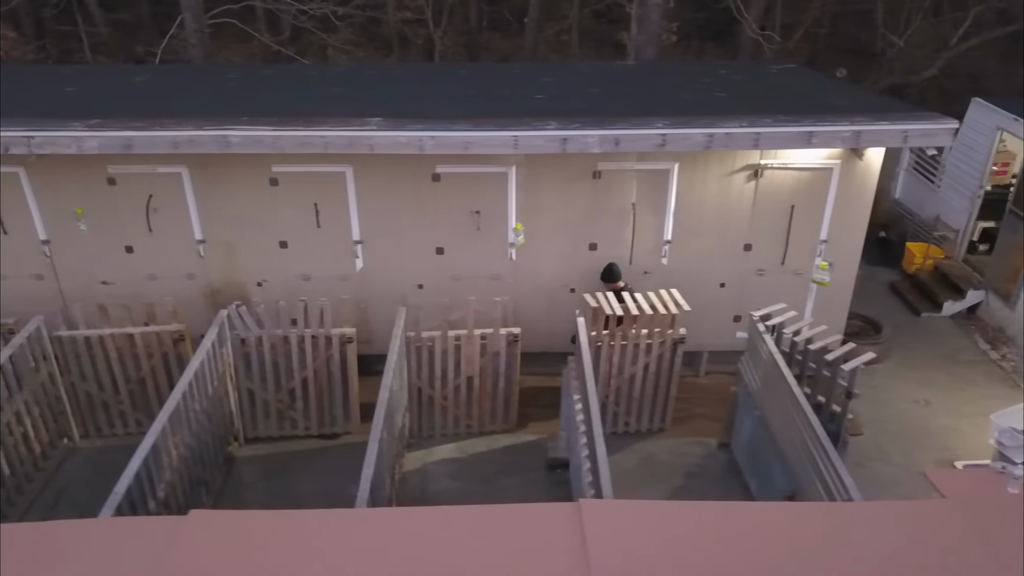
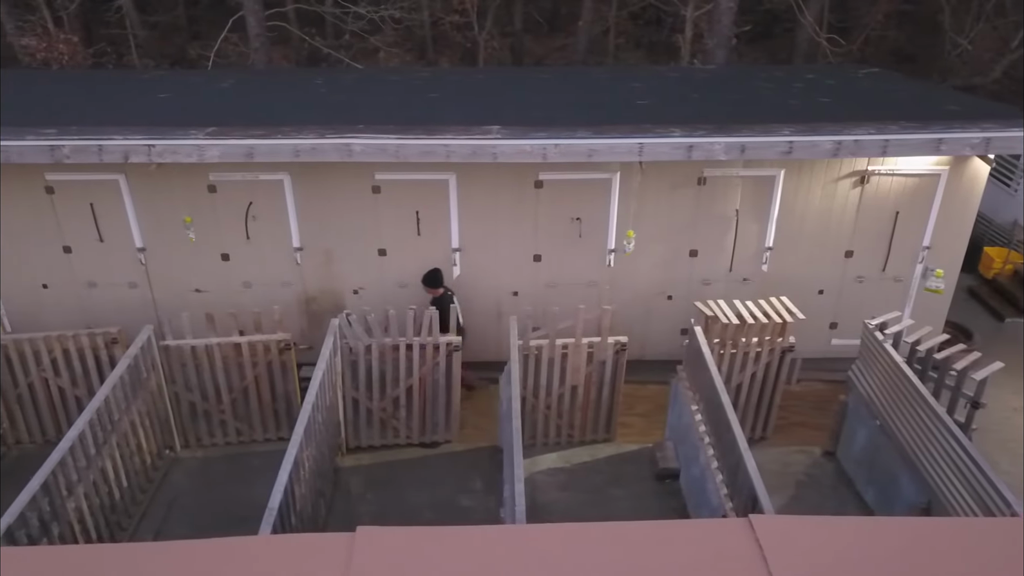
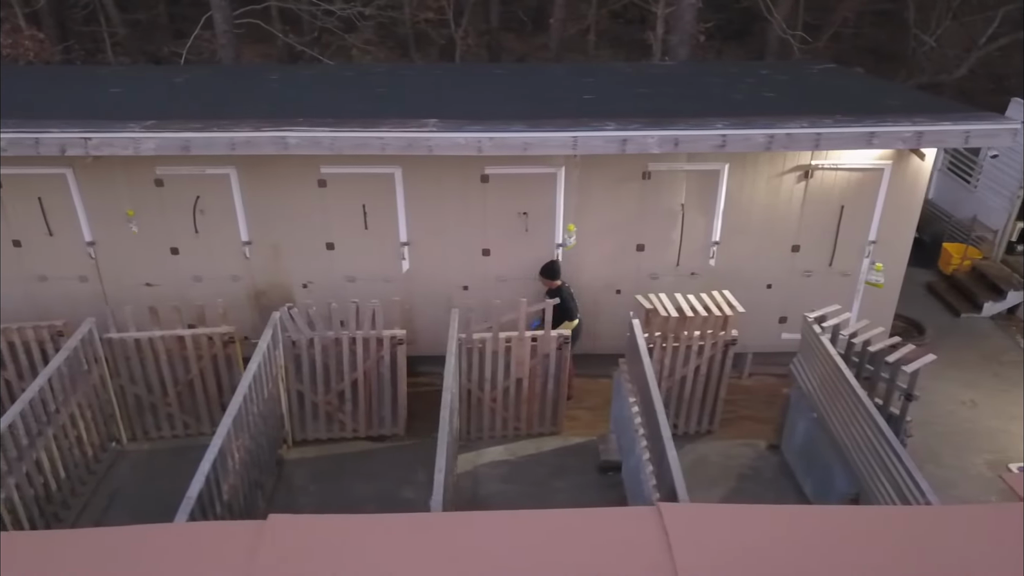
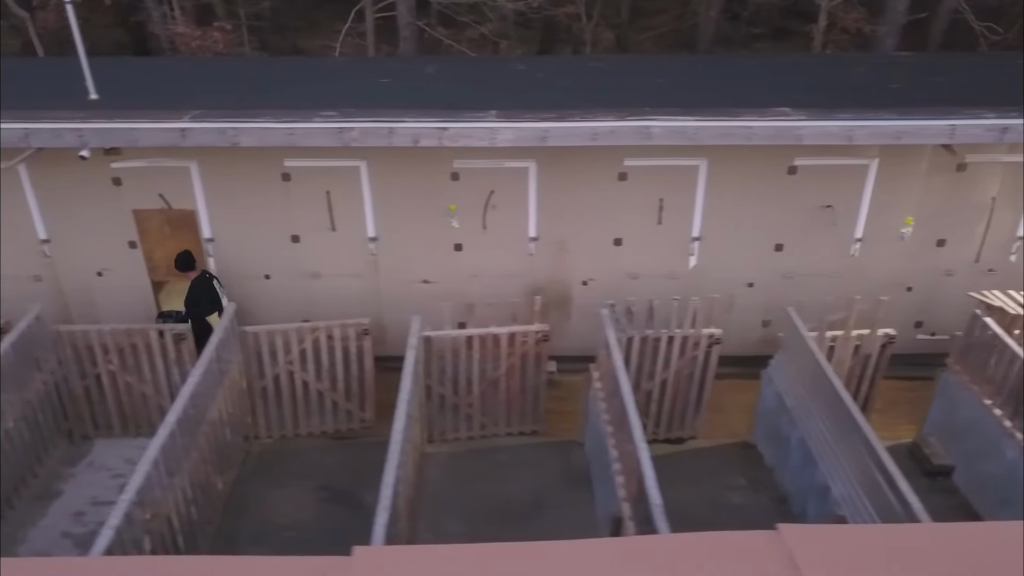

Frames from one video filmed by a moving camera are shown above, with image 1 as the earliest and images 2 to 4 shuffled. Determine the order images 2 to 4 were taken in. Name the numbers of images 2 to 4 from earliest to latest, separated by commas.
3, 2, 4
